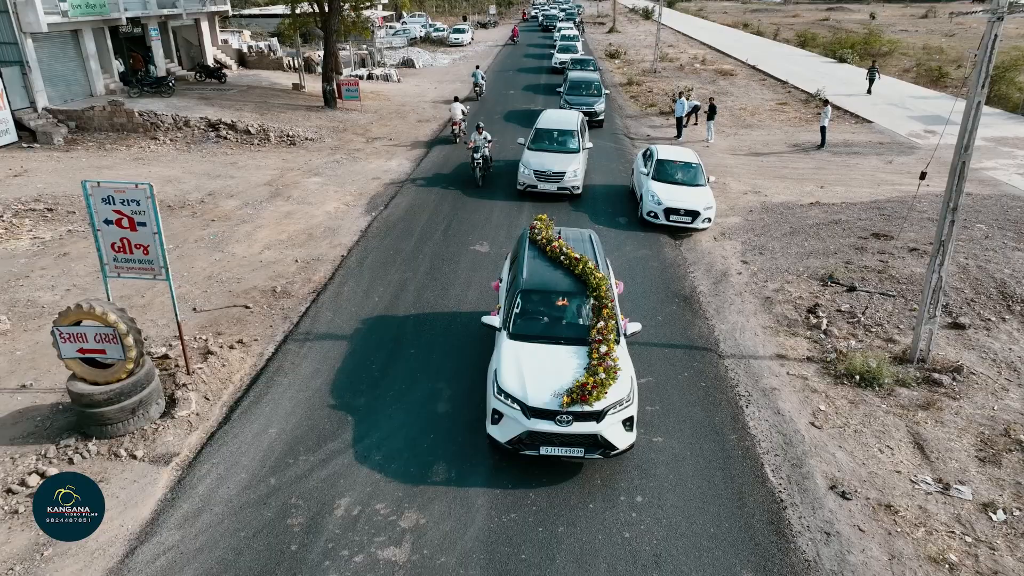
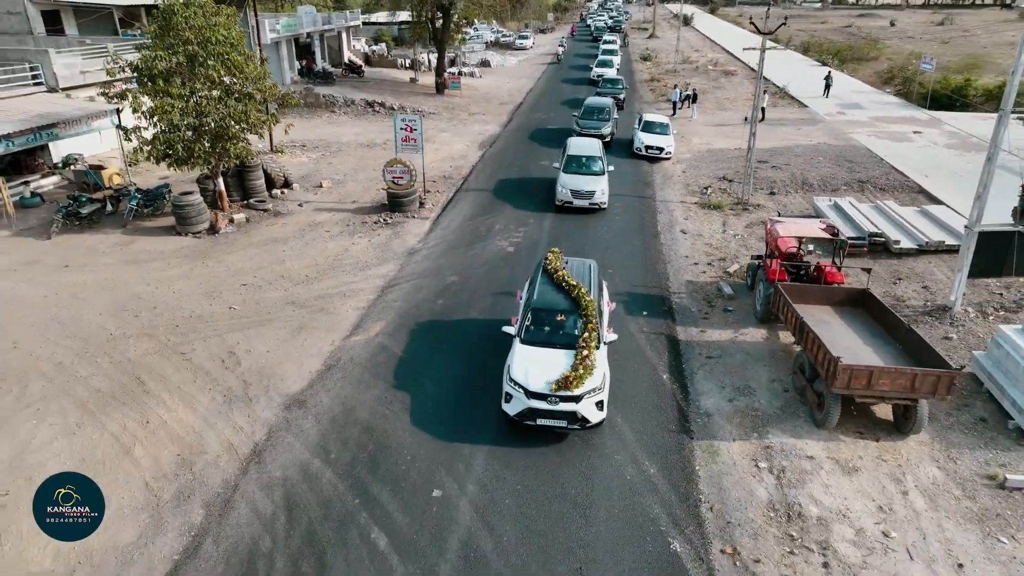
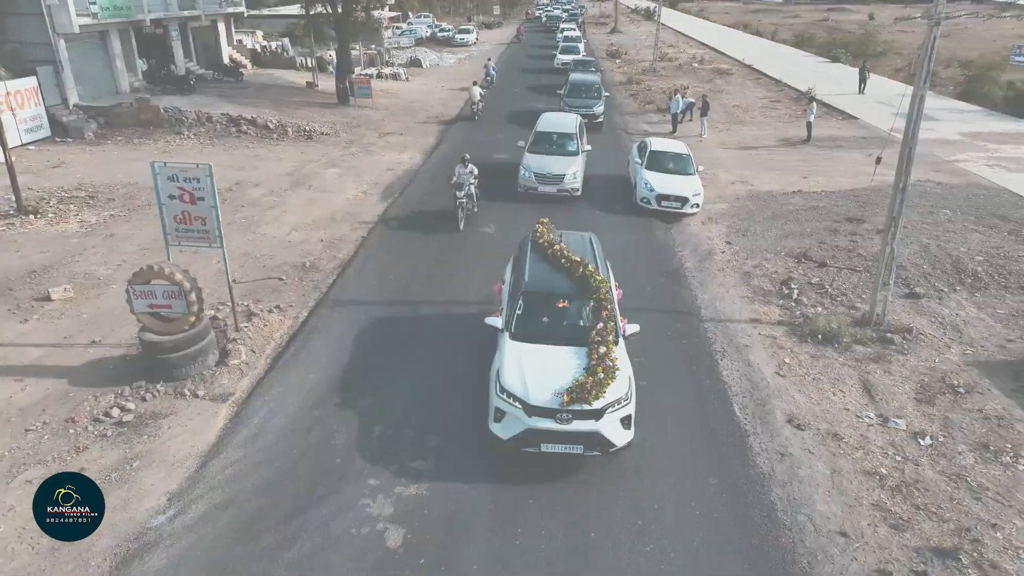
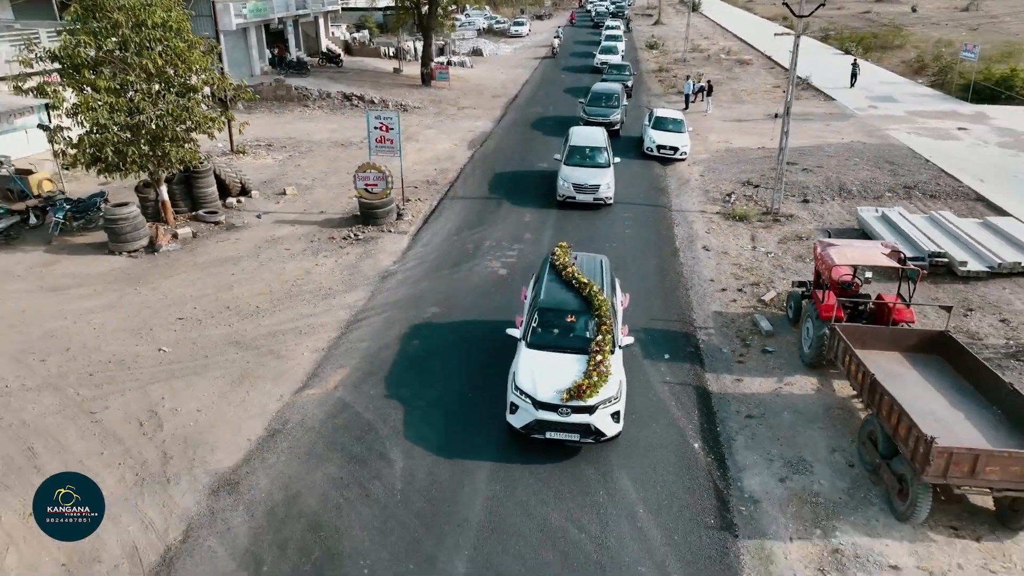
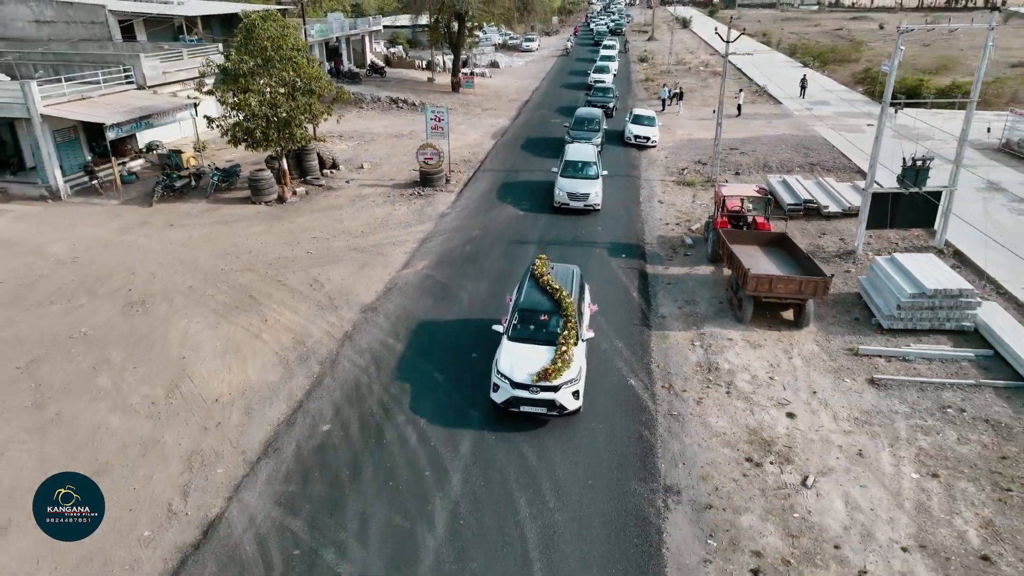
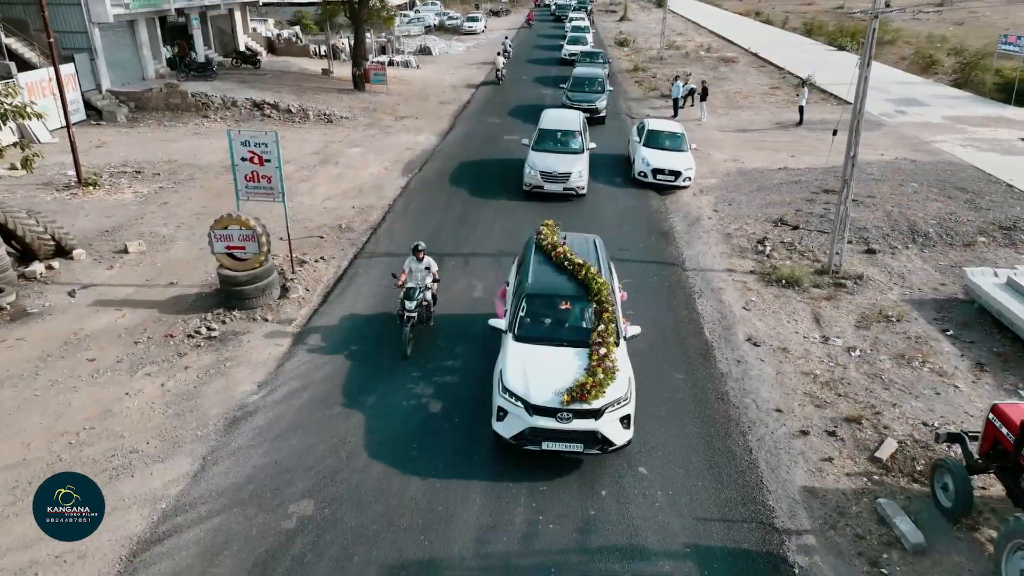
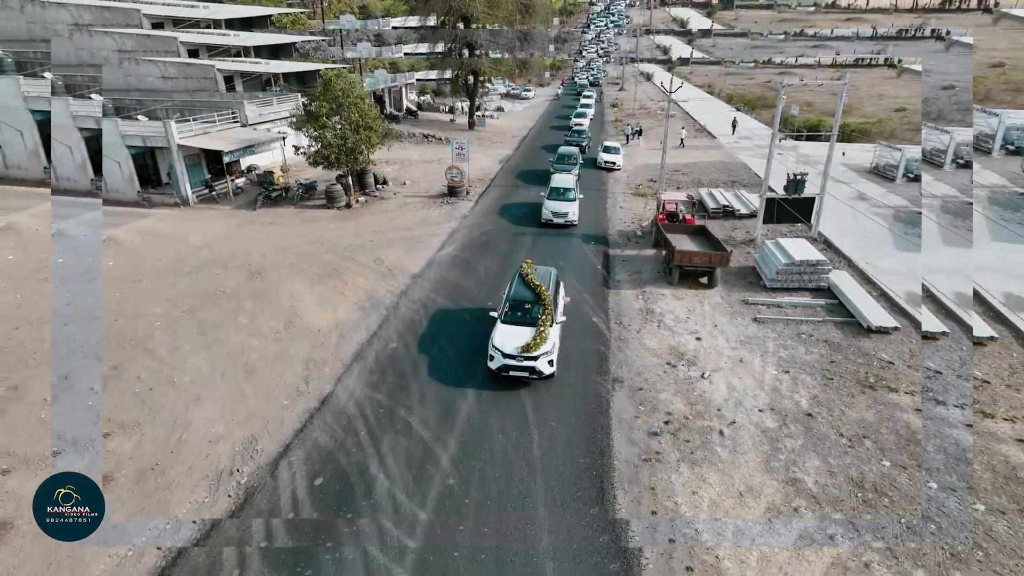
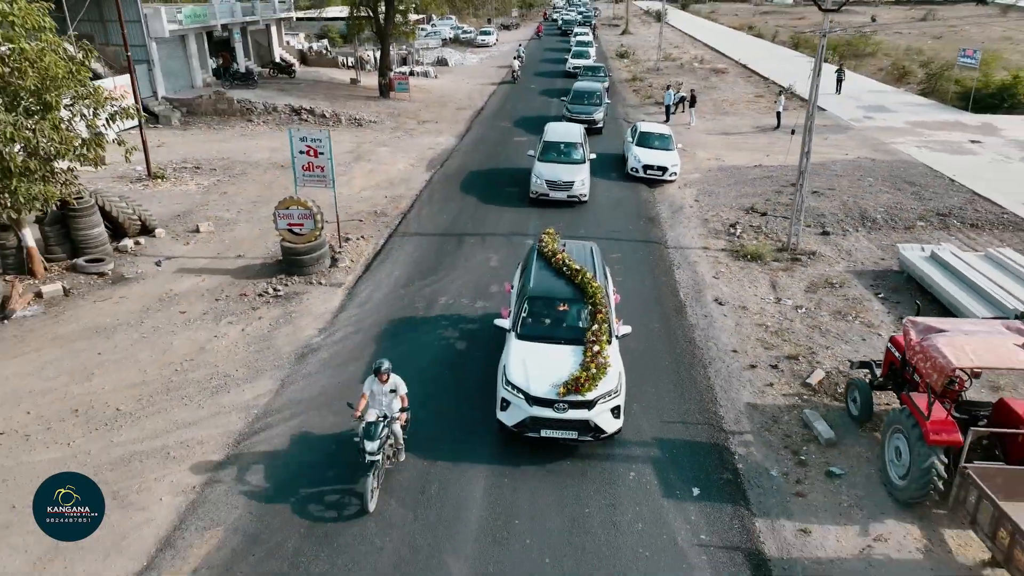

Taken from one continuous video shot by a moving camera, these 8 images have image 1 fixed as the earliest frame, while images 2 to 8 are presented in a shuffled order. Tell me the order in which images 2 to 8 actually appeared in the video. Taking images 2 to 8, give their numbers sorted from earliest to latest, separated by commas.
3, 6, 8, 4, 2, 5, 7
